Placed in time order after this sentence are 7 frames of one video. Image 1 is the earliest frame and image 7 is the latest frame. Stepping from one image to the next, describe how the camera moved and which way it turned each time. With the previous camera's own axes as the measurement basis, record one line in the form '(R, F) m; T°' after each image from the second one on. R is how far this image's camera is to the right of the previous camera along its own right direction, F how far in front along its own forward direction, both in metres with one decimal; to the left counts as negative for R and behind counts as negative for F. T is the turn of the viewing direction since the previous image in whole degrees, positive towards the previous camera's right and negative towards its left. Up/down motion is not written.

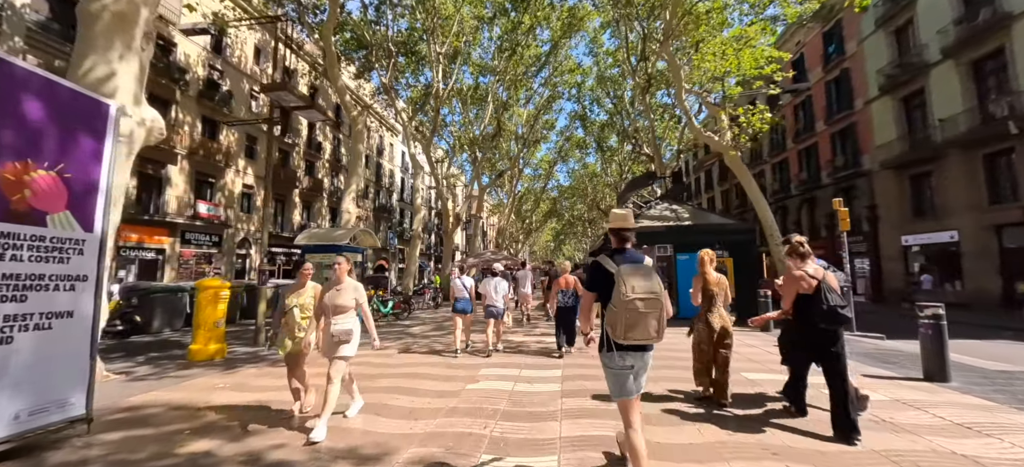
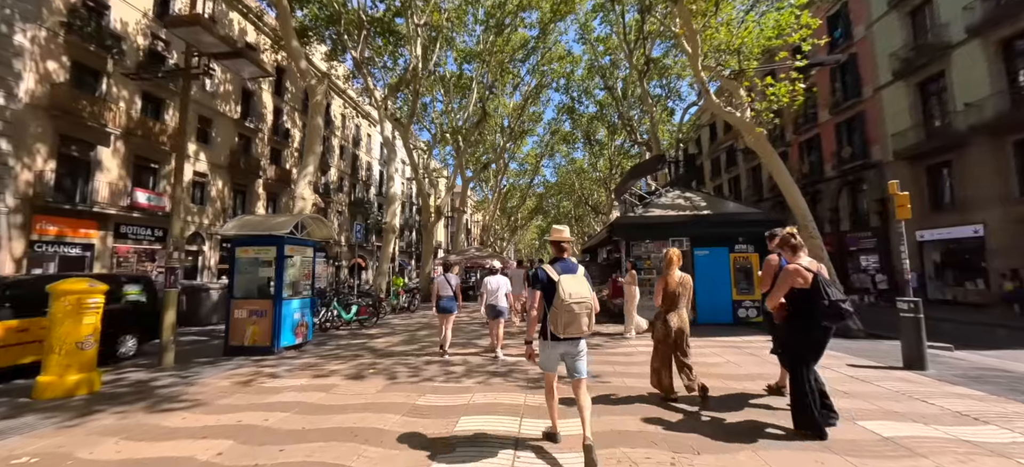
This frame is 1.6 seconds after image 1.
(-0.1, +2.0) m; +2°
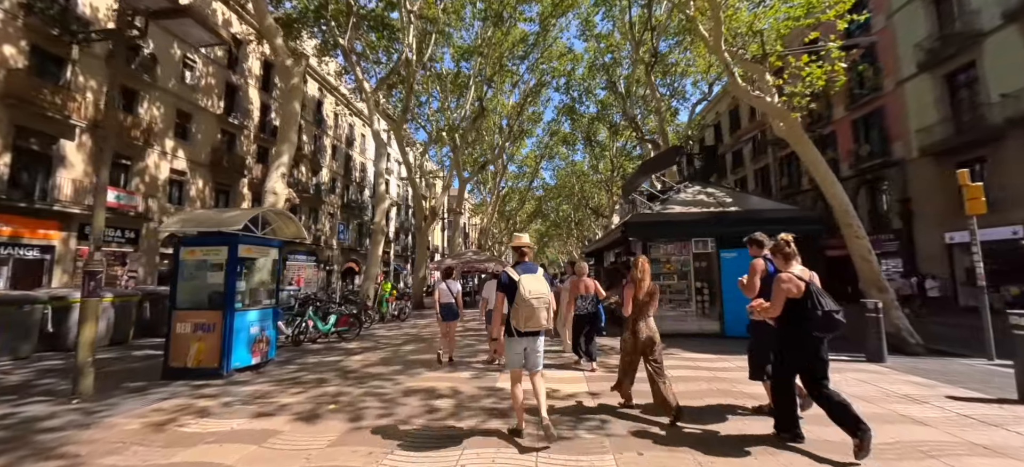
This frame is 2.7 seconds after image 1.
(0.0, +1.2) m; 0°
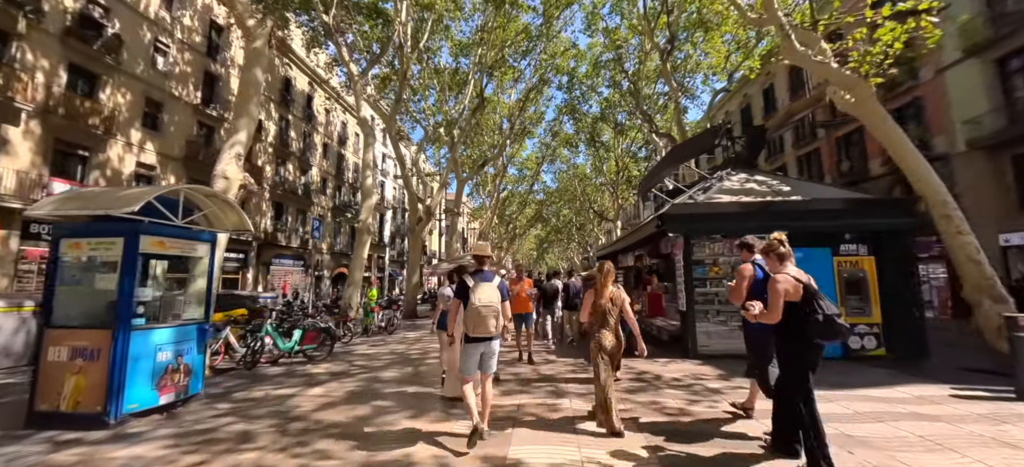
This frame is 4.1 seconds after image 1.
(-0.2, +1.8) m; 0°
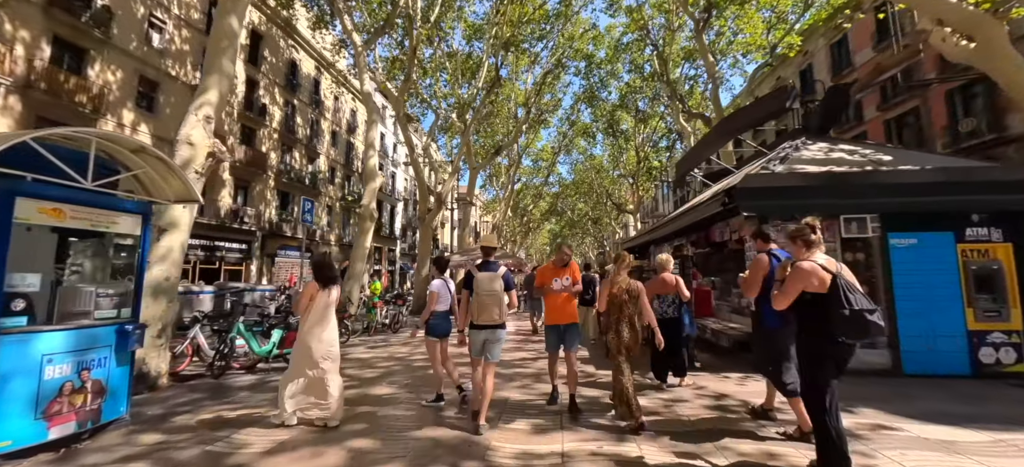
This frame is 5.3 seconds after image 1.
(-0.2, +1.4) m; -2°
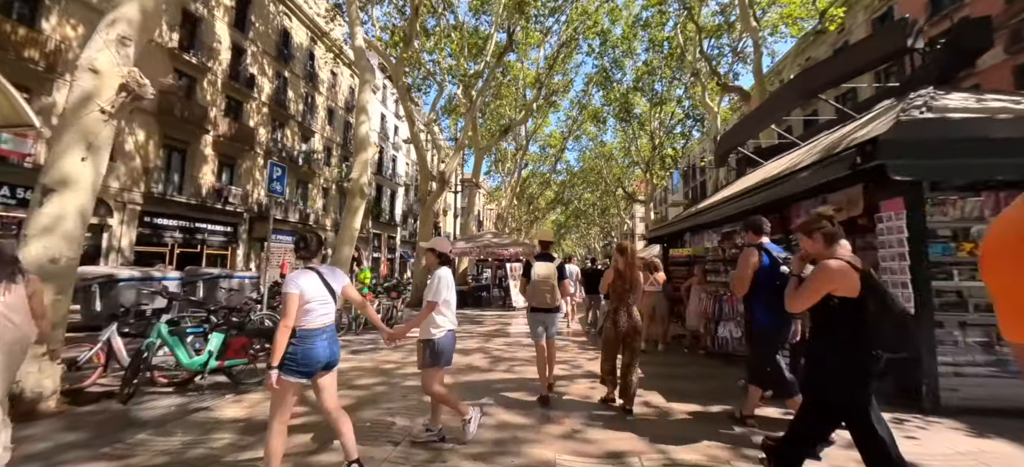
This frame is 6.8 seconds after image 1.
(-0.3, +1.7) m; 0°
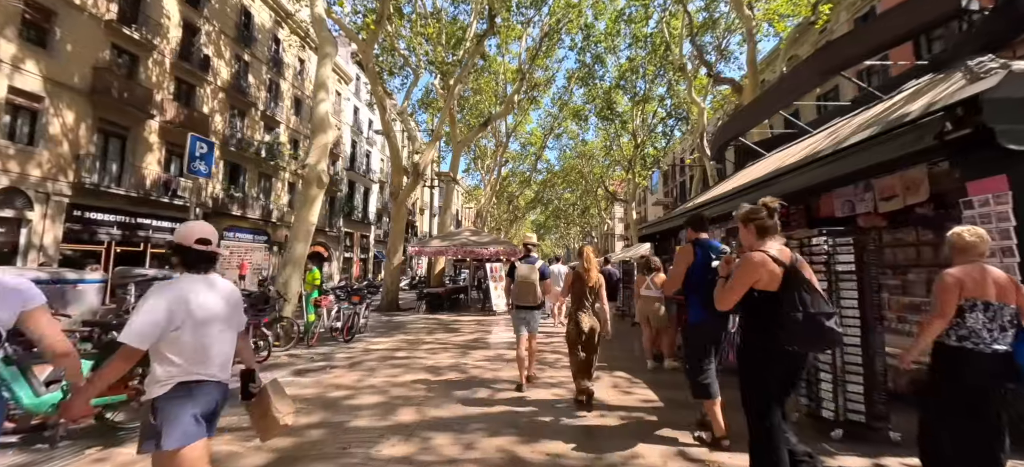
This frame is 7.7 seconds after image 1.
(0.0, +1.1) m; +3°
